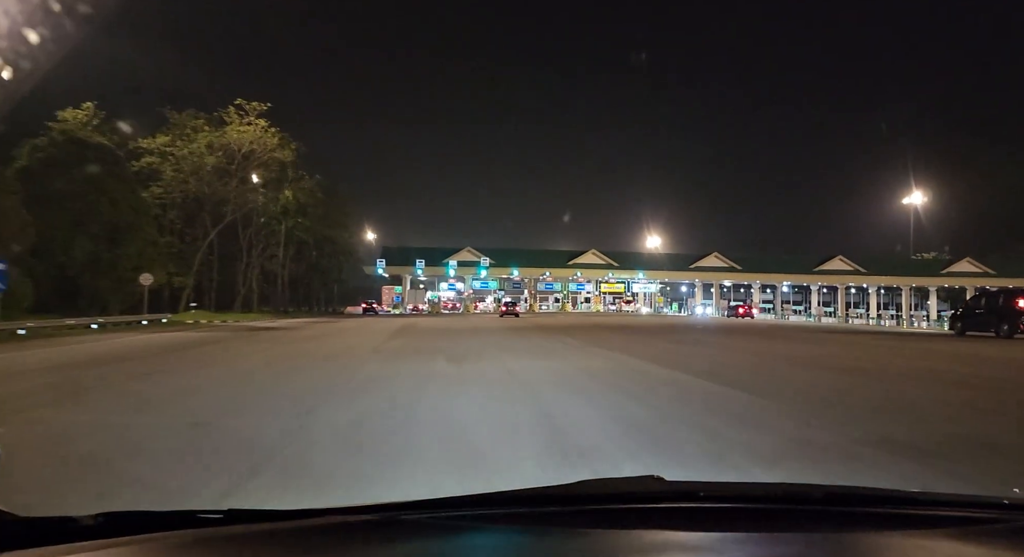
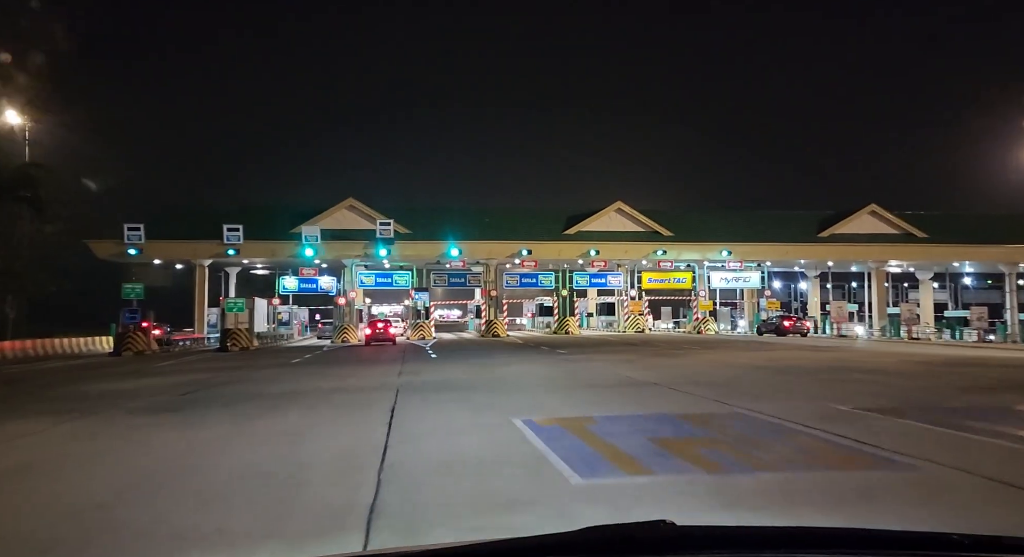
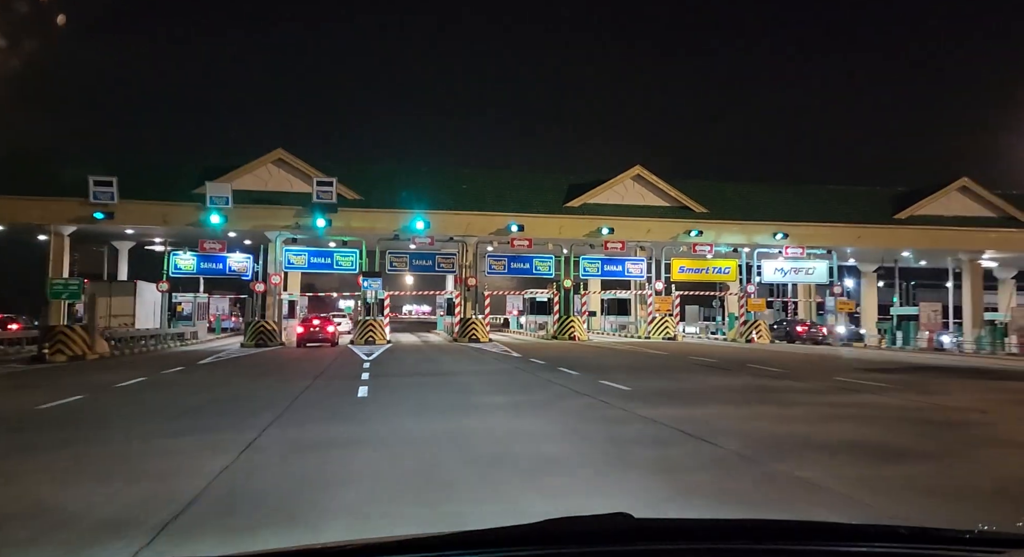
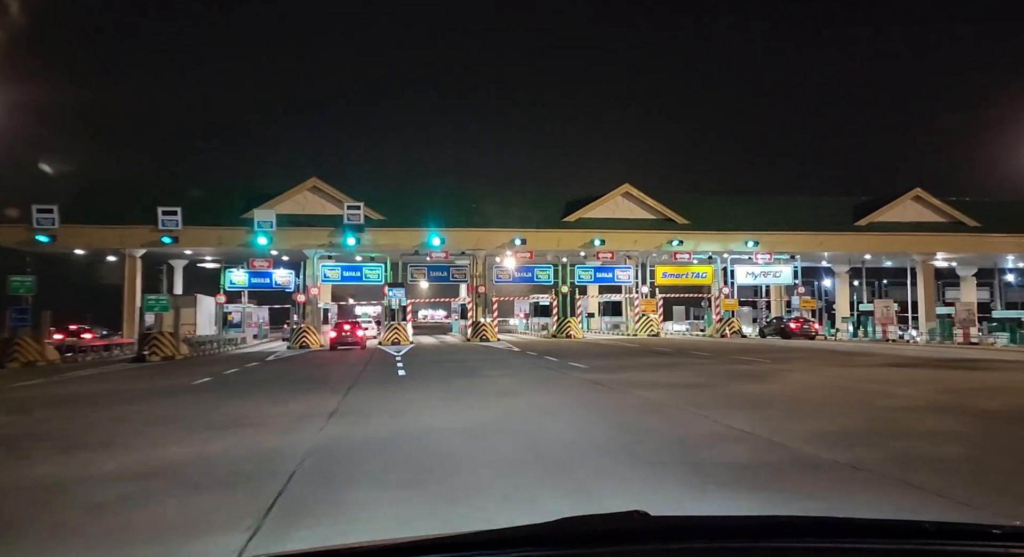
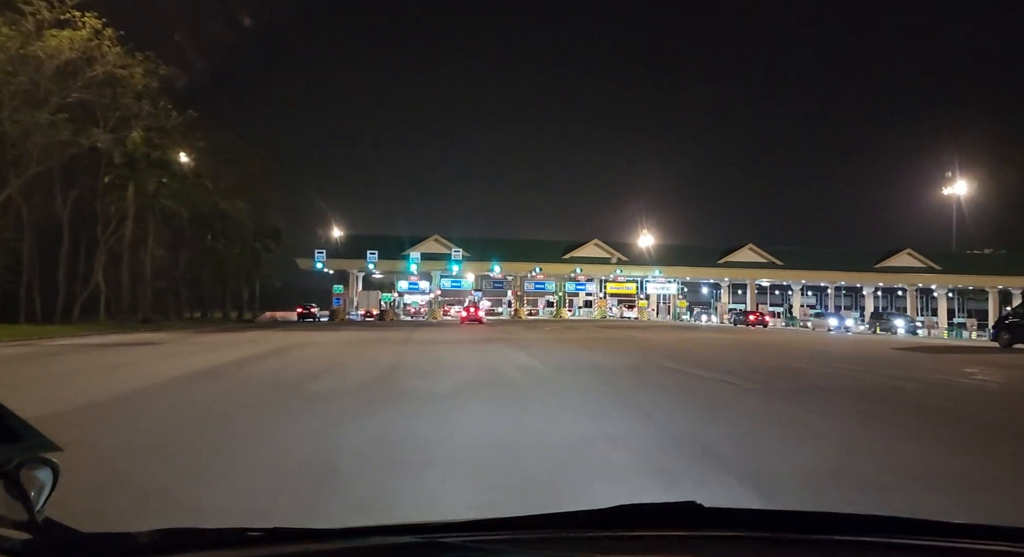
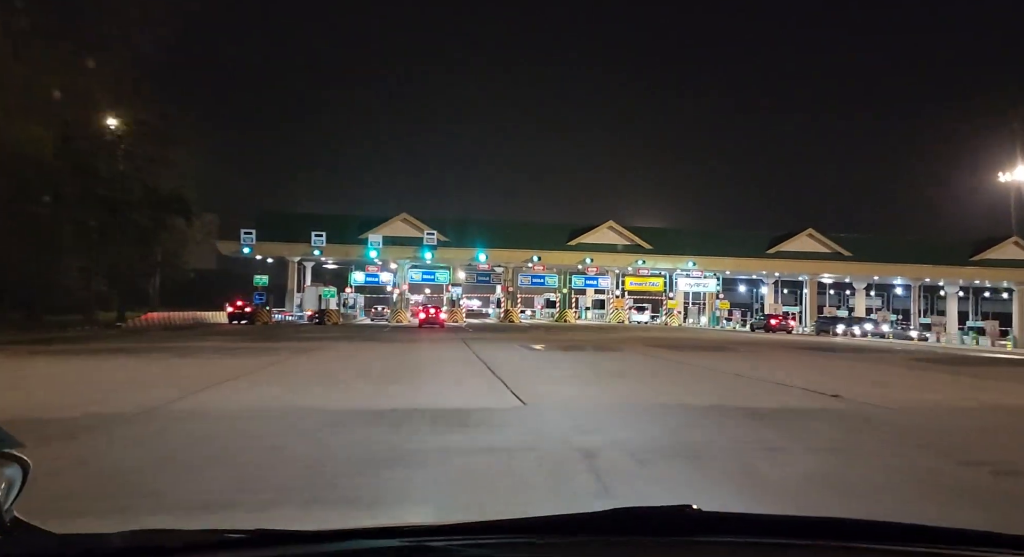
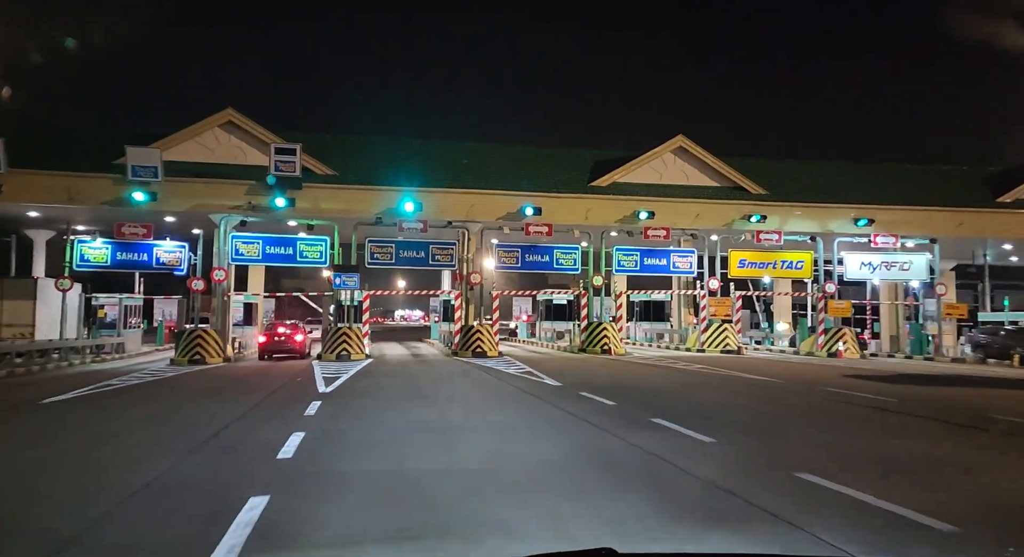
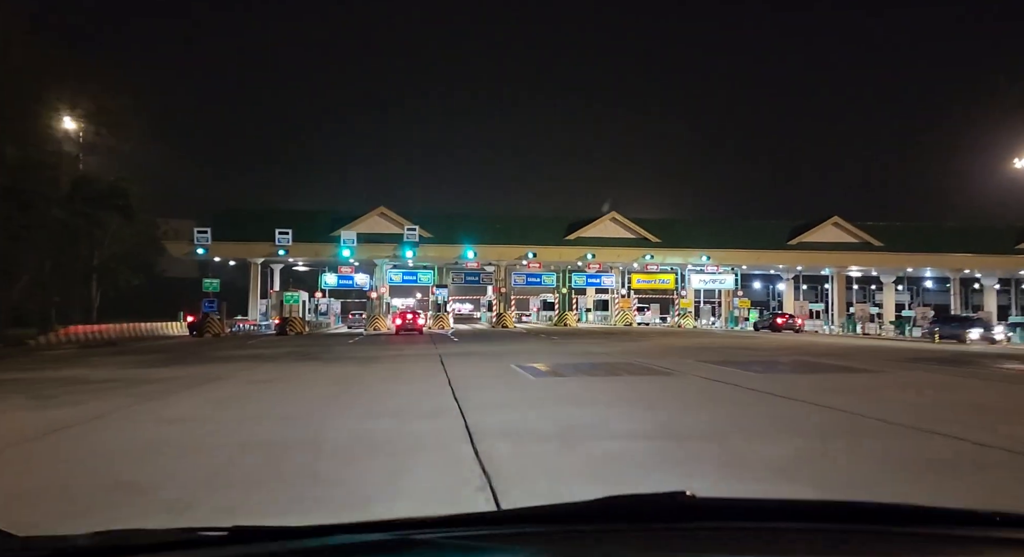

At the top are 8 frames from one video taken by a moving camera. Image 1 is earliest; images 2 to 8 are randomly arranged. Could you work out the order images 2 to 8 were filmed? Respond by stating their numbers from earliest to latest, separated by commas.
5, 6, 8, 2, 4, 3, 7
